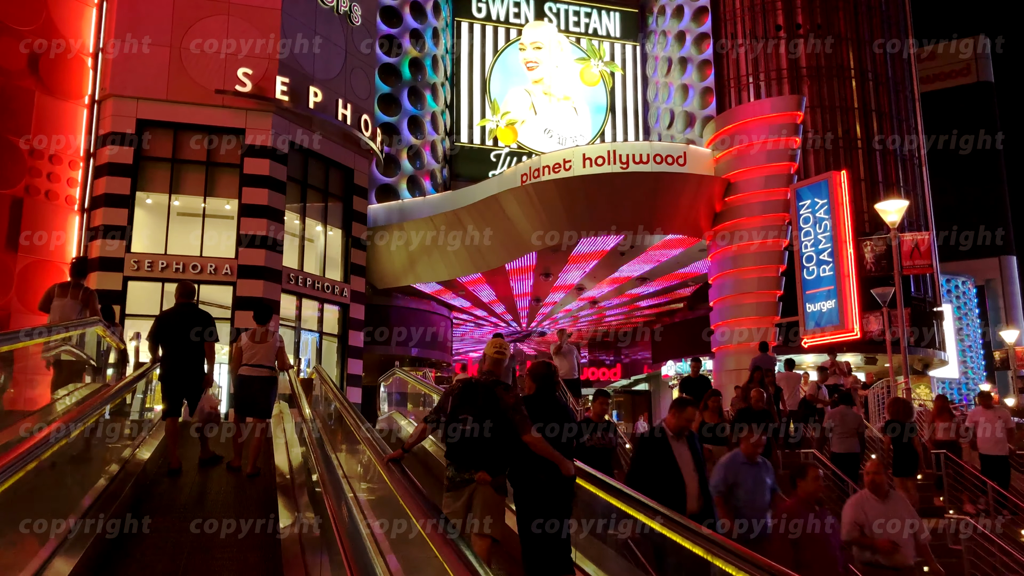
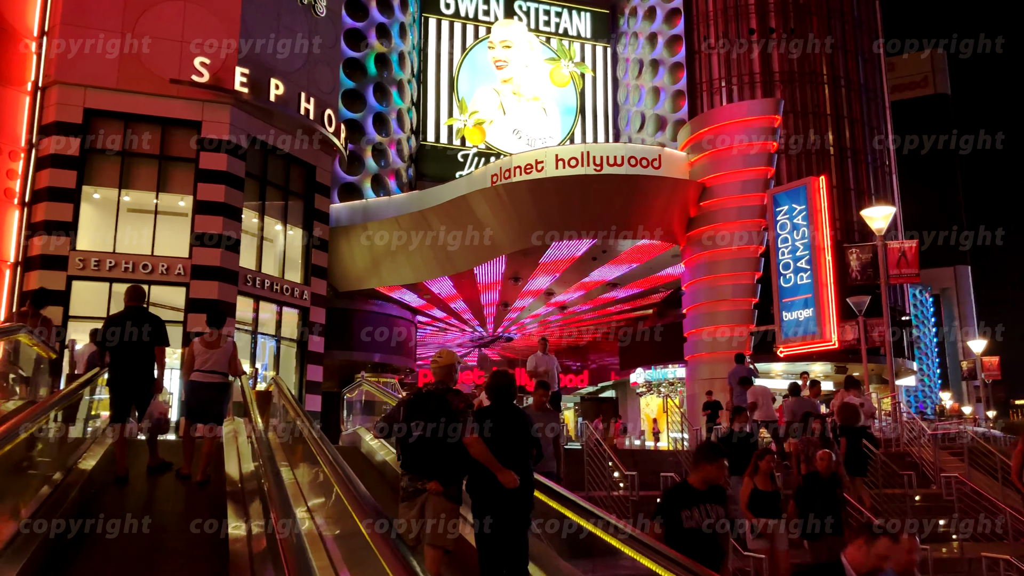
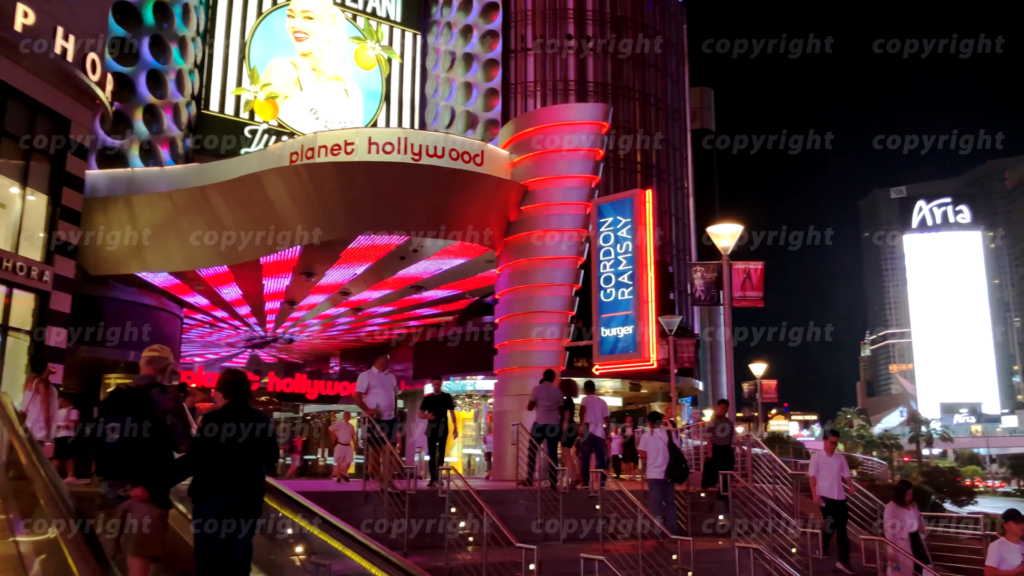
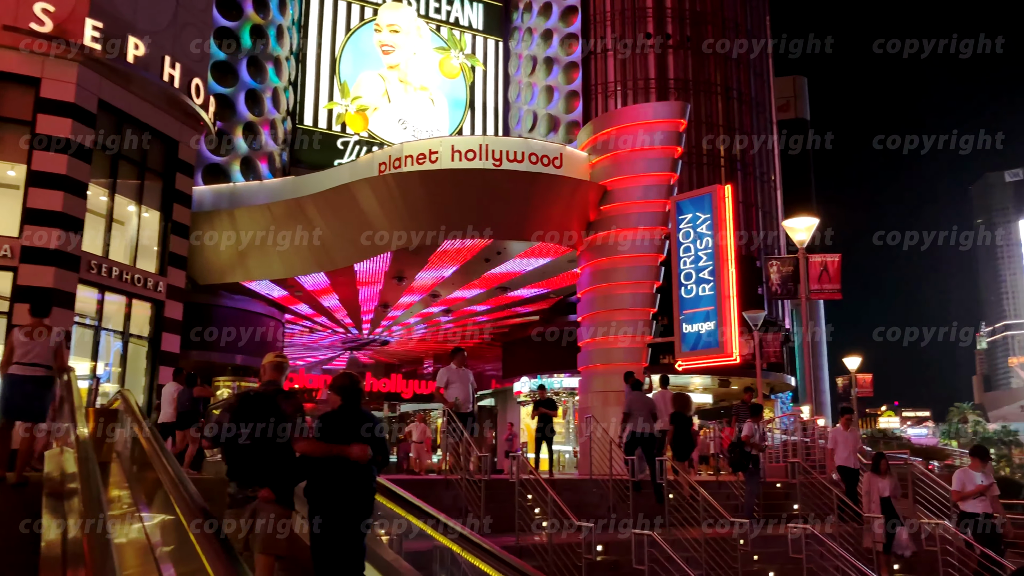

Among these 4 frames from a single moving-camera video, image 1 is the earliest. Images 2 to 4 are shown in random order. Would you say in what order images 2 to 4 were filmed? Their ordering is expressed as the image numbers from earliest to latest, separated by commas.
2, 4, 3
